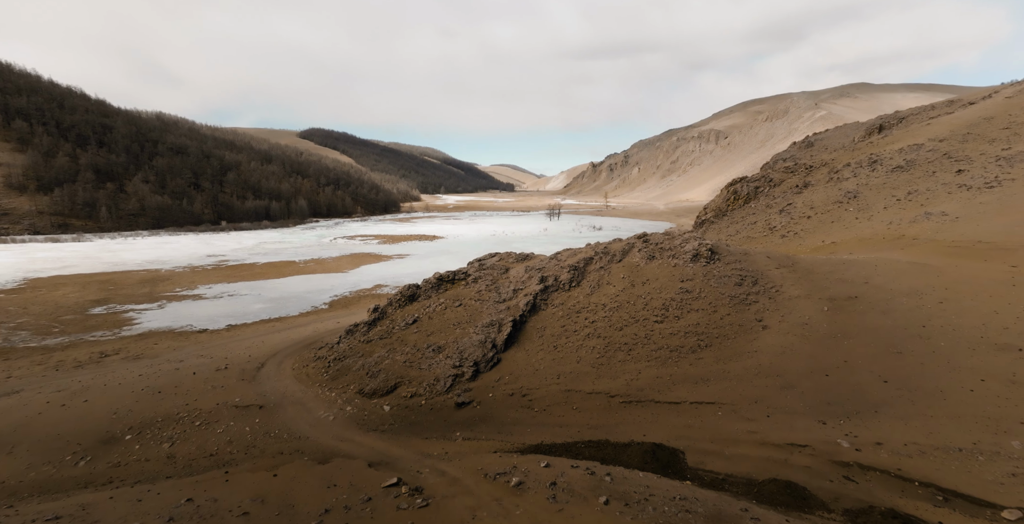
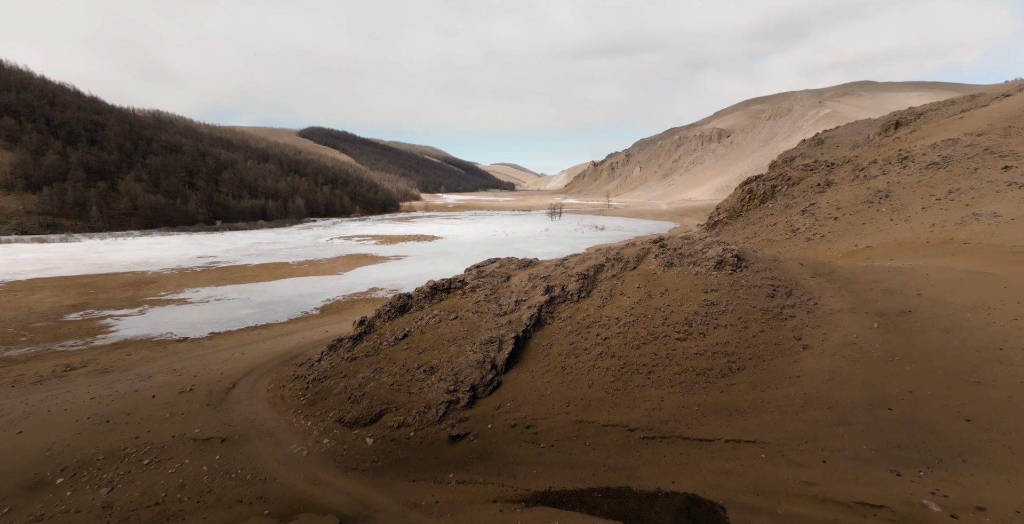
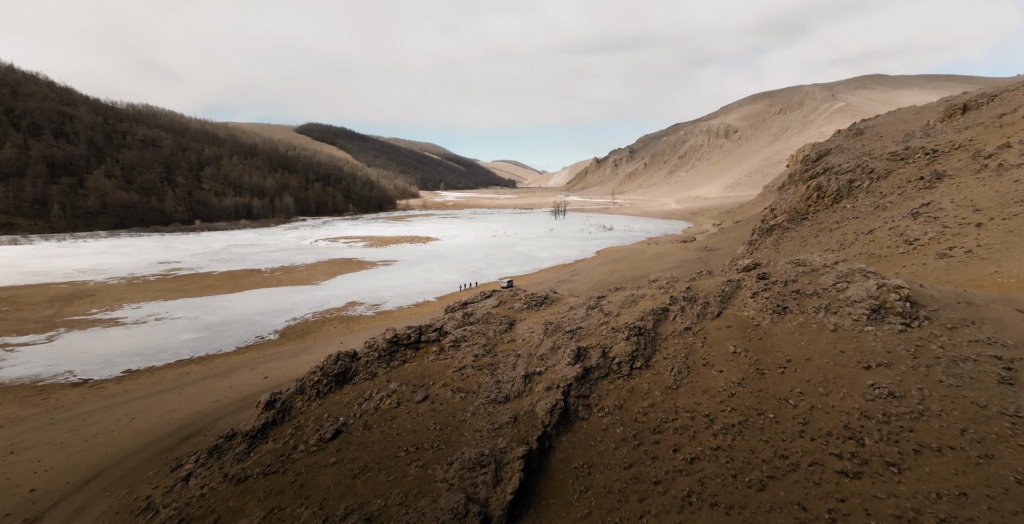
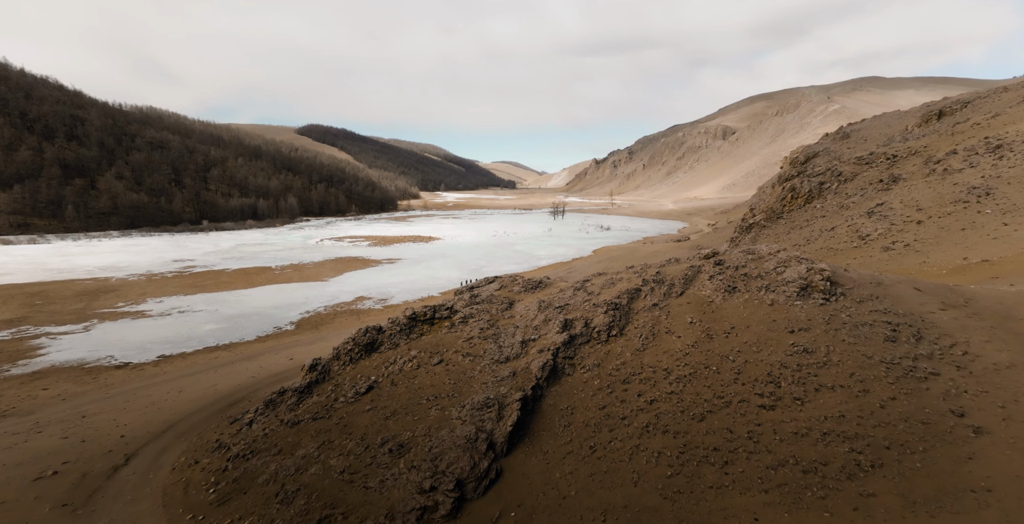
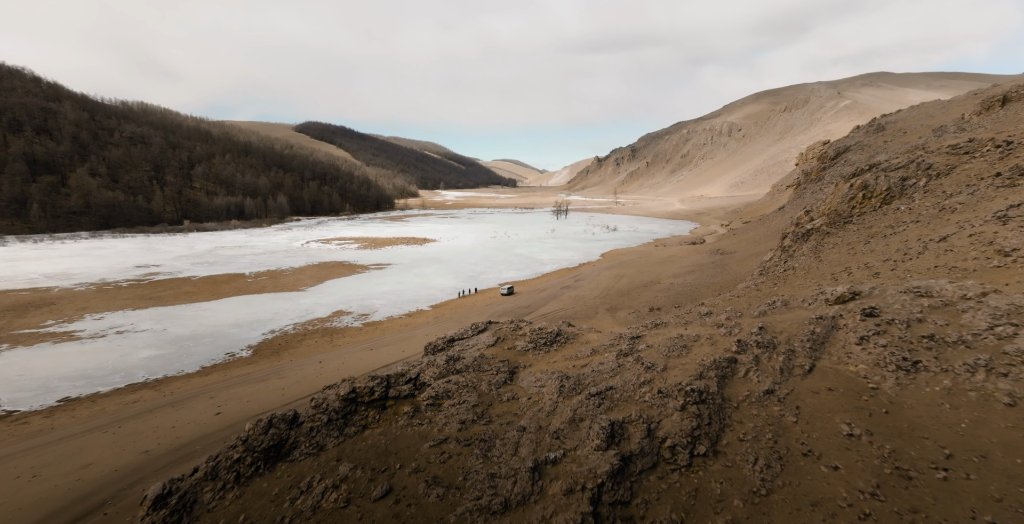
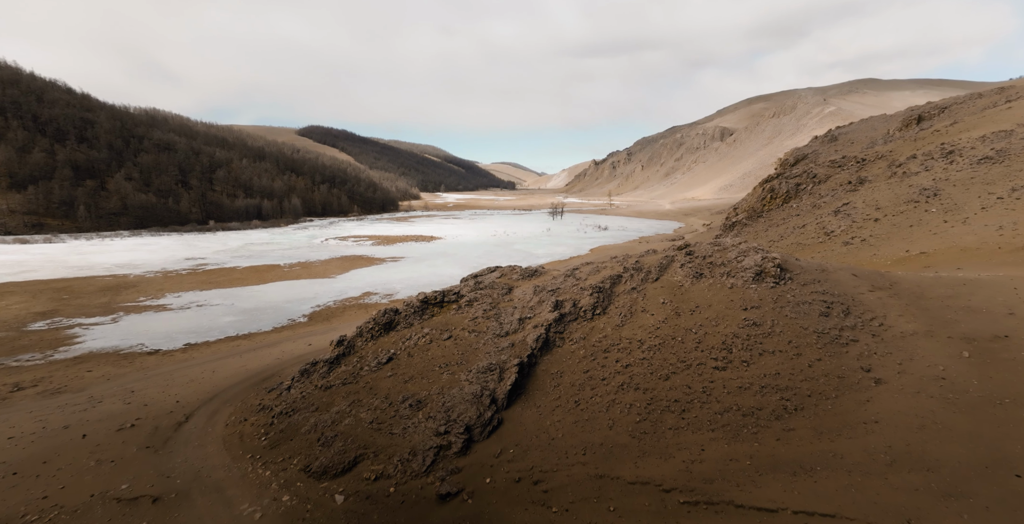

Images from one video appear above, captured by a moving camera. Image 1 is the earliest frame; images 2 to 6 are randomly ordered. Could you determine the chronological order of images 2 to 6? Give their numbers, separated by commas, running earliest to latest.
2, 6, 4, 3, 5
